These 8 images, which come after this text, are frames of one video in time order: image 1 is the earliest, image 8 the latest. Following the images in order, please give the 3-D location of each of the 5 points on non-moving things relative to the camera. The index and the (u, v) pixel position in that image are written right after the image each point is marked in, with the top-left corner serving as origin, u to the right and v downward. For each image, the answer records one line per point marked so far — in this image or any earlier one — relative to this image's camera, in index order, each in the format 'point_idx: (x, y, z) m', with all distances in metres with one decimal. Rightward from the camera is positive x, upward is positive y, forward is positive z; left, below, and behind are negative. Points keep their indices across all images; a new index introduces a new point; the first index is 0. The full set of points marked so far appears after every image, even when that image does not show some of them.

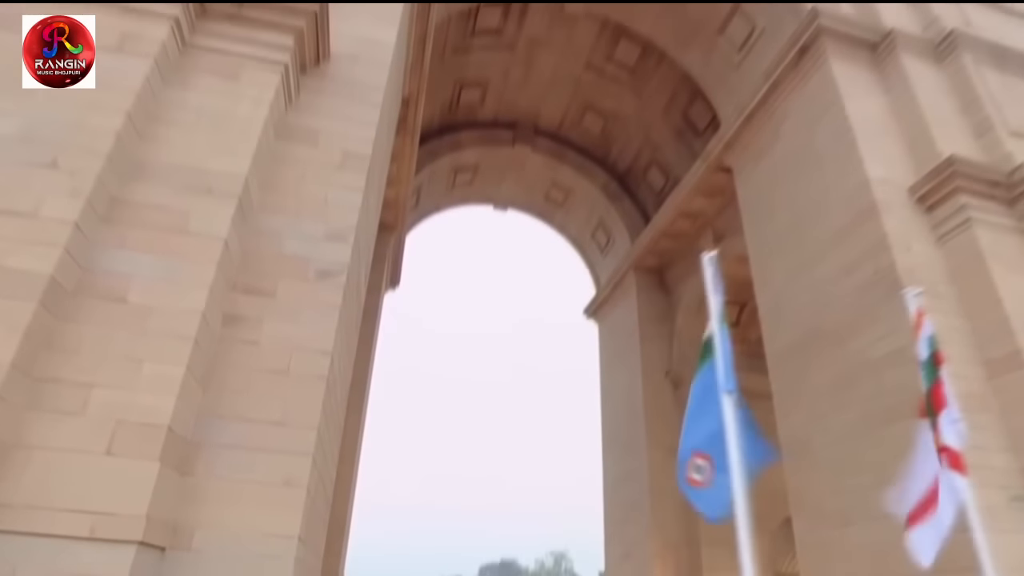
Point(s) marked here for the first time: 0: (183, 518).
0: (-2.2, -1.5, +4.4) m
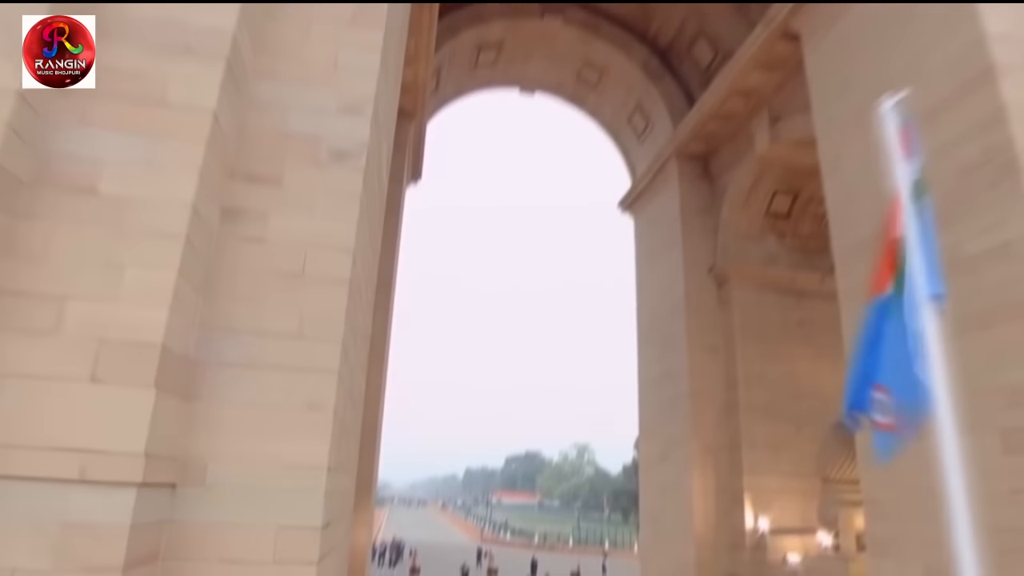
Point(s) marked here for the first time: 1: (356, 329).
0: (-1.8, -0.9, +3.7) m
1: (-1.2, -0.3, +5.2) m
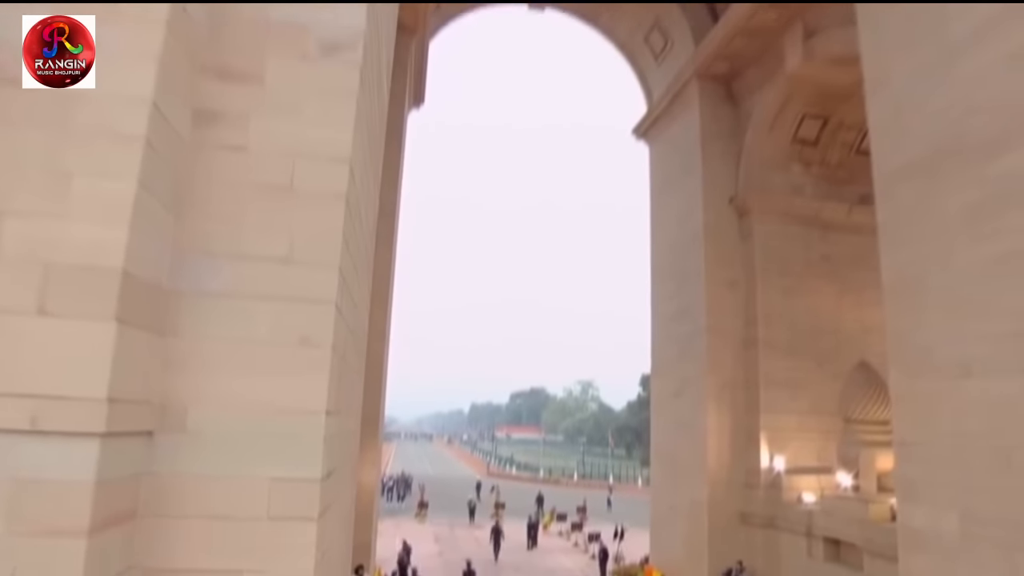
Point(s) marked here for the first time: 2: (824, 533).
0: (-1.7, -0.5, +3.2) m
1: (-1.1, +0.2, +4.6) m
2: (+4.7, -3.7, +10.0) m
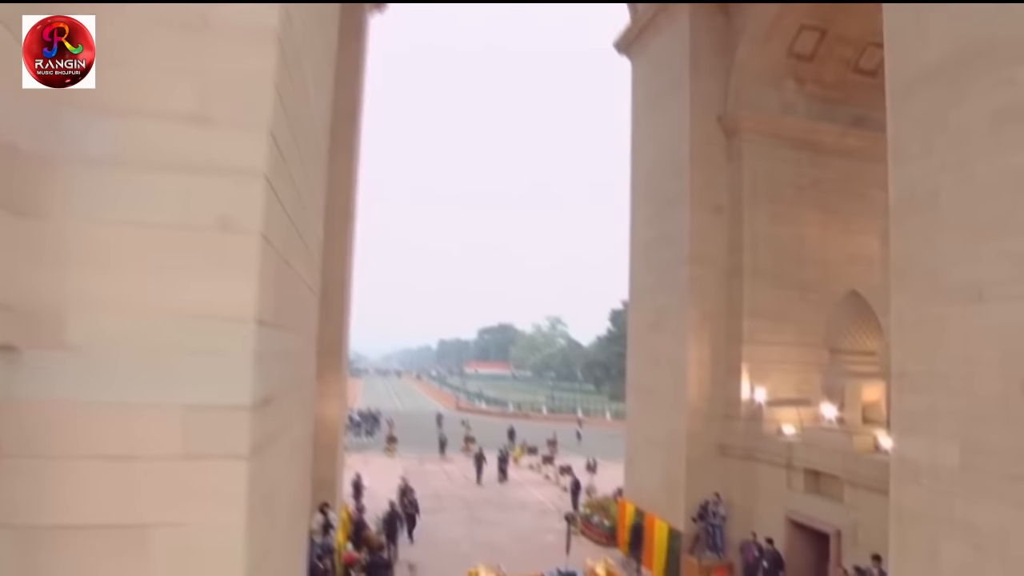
0: (-1.7, 0.0, +2.3) m
1: (-1.2, +0.8, +3.7) m
2: (+4.3, -2.6, +9.8) m
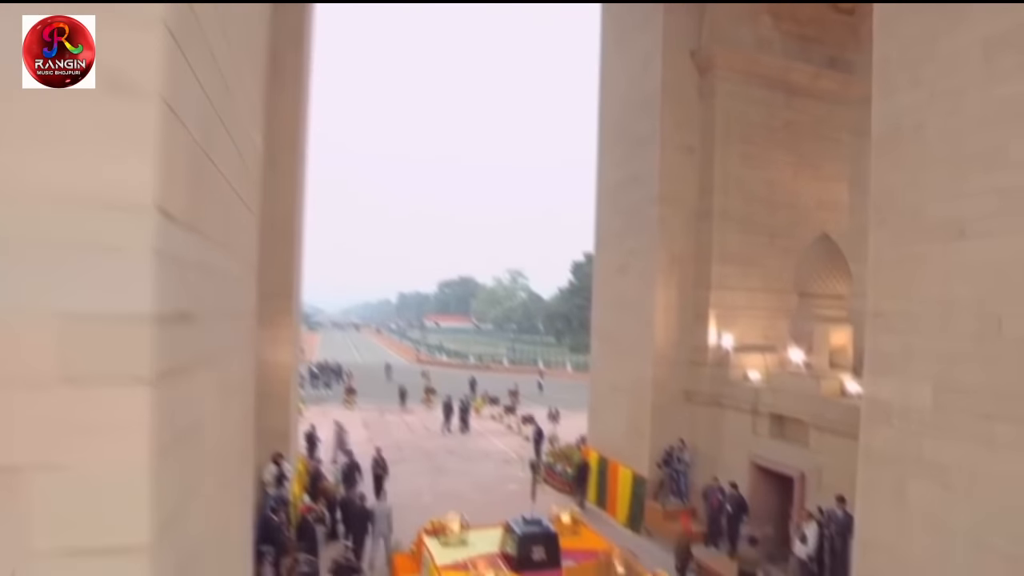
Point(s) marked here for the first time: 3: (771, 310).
0: (-1.8, +0.3, +1.8) m
1: (-1.3, +1.3, +3.1) m
2: (+3.8, -1.8, +9.7) m
3: (+4.5, -0.4, +11.5) m
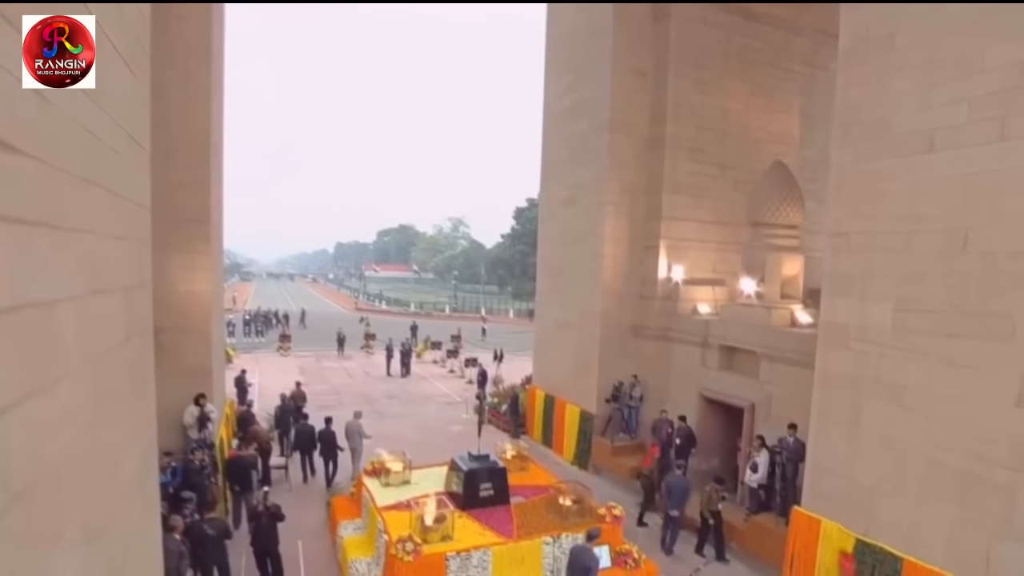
0: (-1.8, +0.7, +1.0) m
1: (-1.5, +1.8, +2.3) m
2: (+3.0, -0.8, +9.5) m
3: (+3.6, +0.8, +11.2) m
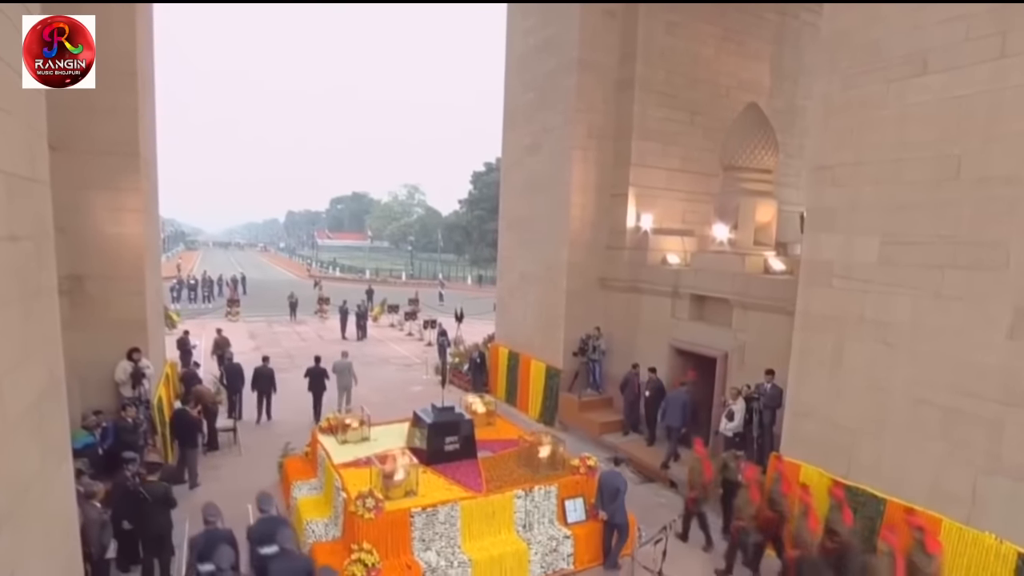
0: (-1.7, +1.1, +0.3) m
1: (-1.5, +2.2, +1.6) m
2: (+2.5, 0.0, +9.2) m
3: (+2.9, +1.6, +10.9) m
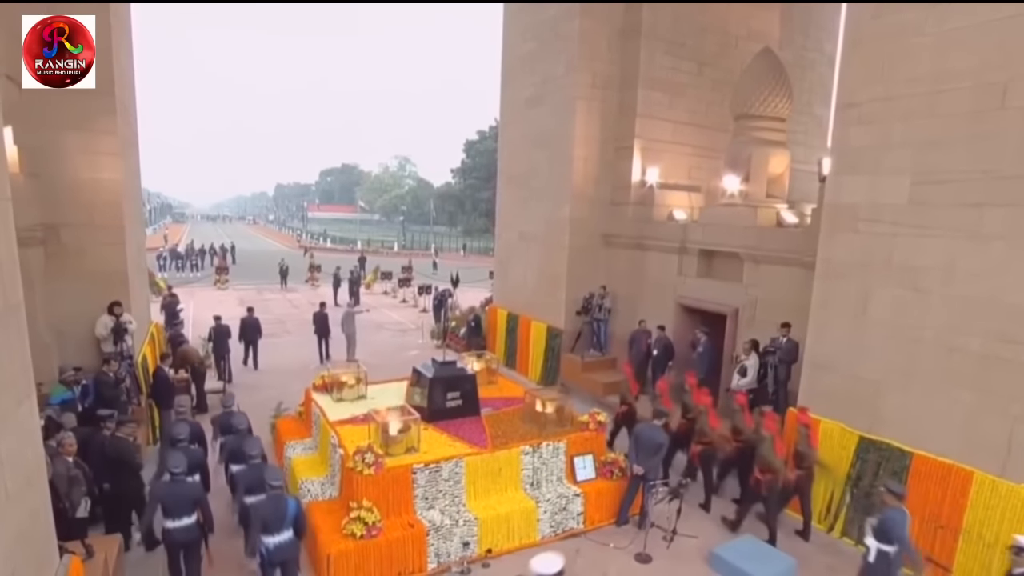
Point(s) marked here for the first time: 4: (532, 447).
0: (-1.6, +1.3, -0.2) m
1: (-1.4, +2.5, +1.1) m
2: (+2.5, +0.6, +8.8) m
3: (+2.9, +2.2, +10.4) m
4: (+0.2, -1.4, +5.9) m
